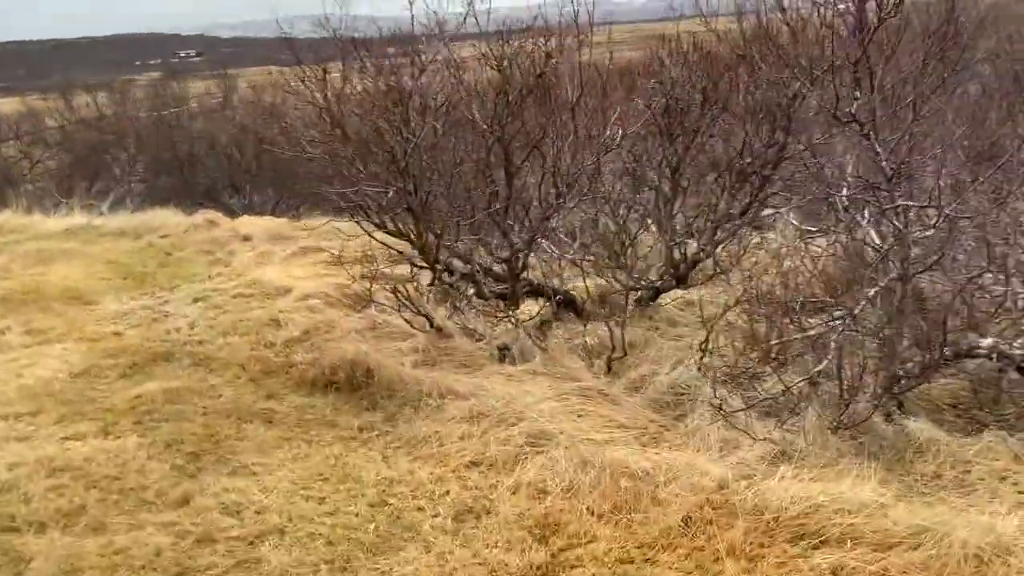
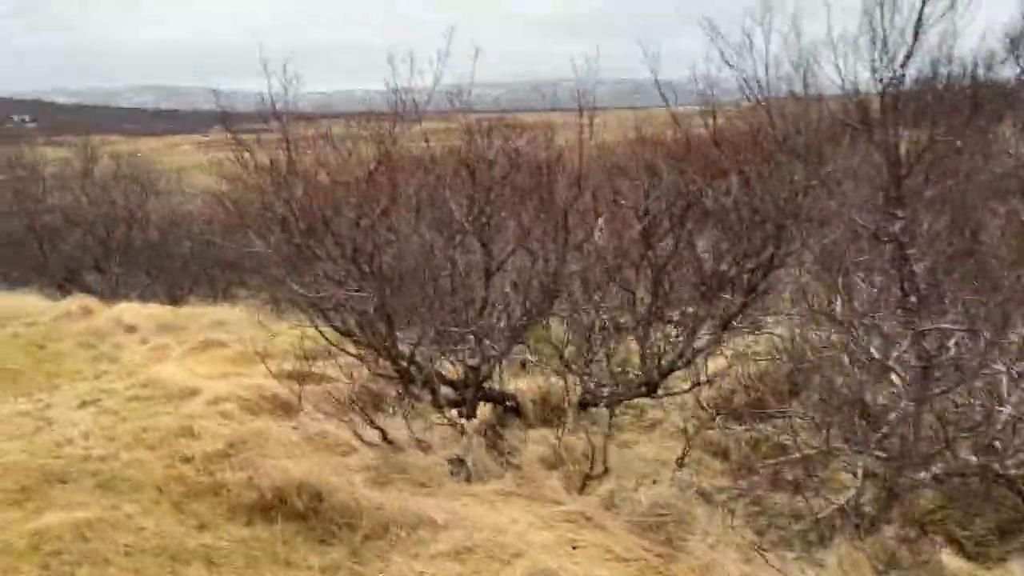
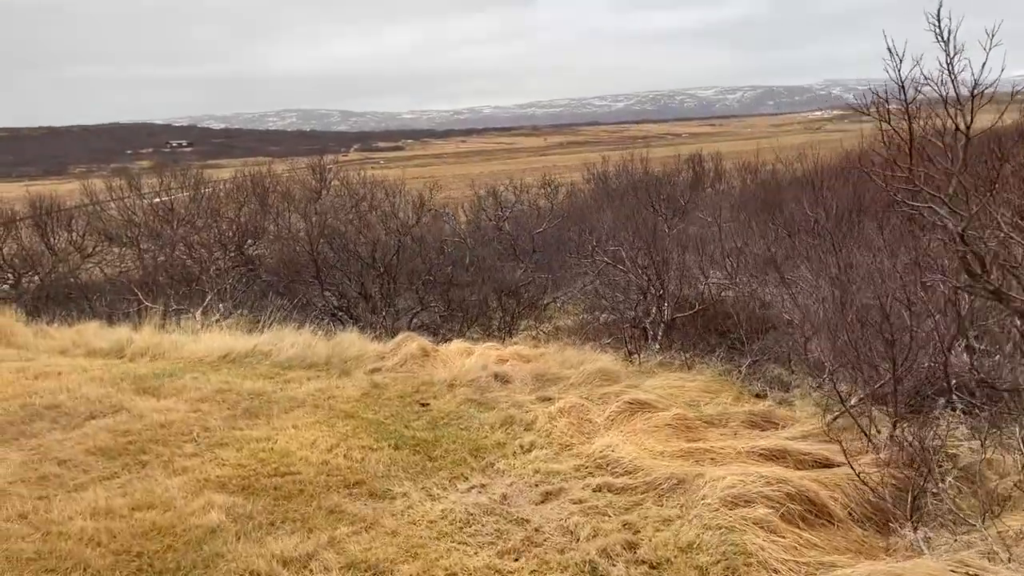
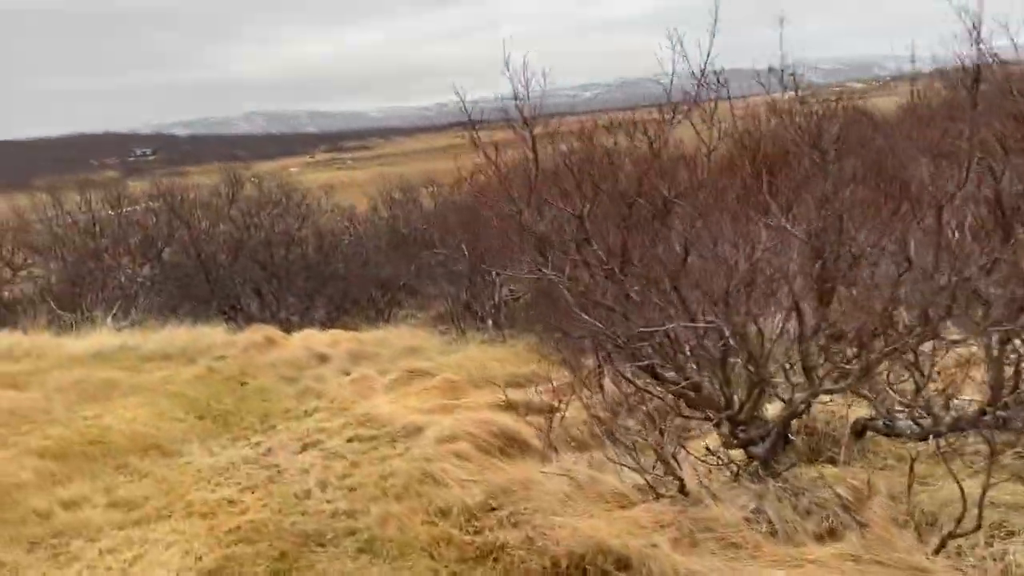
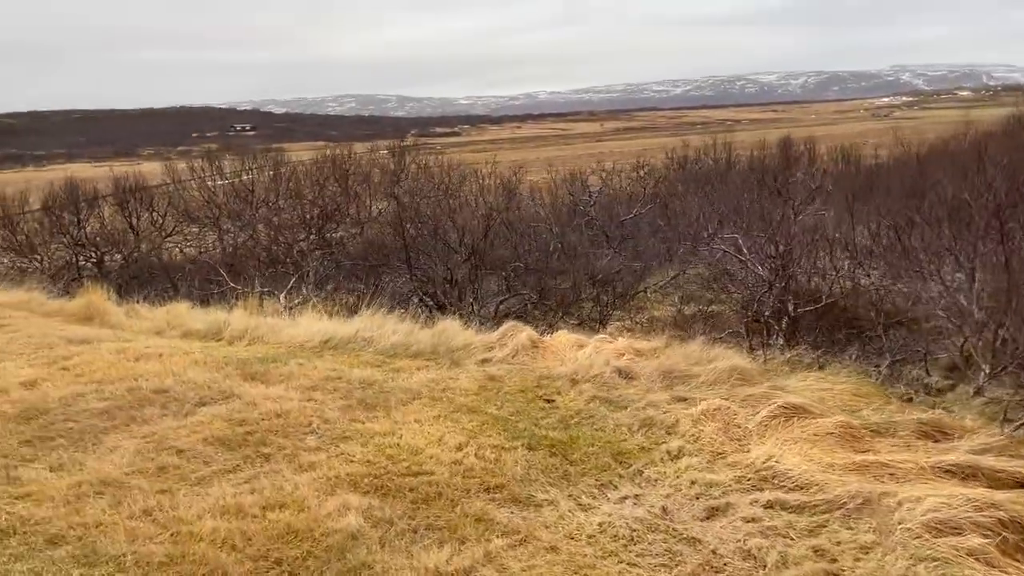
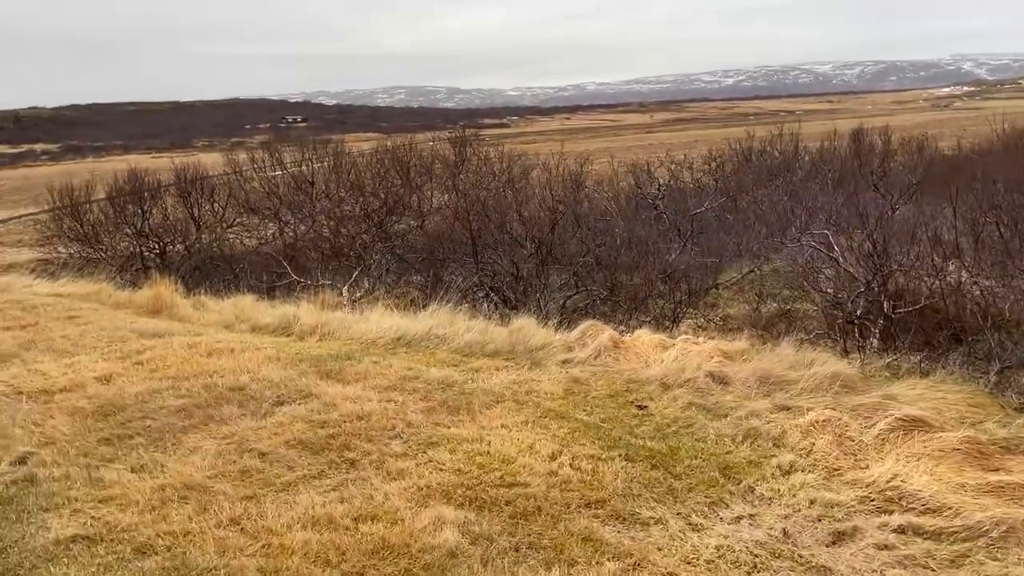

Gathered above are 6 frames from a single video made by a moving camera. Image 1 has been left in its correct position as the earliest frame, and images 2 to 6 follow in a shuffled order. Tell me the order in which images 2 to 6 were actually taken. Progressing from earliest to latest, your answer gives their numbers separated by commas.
2, 4, 3, 5, 6
